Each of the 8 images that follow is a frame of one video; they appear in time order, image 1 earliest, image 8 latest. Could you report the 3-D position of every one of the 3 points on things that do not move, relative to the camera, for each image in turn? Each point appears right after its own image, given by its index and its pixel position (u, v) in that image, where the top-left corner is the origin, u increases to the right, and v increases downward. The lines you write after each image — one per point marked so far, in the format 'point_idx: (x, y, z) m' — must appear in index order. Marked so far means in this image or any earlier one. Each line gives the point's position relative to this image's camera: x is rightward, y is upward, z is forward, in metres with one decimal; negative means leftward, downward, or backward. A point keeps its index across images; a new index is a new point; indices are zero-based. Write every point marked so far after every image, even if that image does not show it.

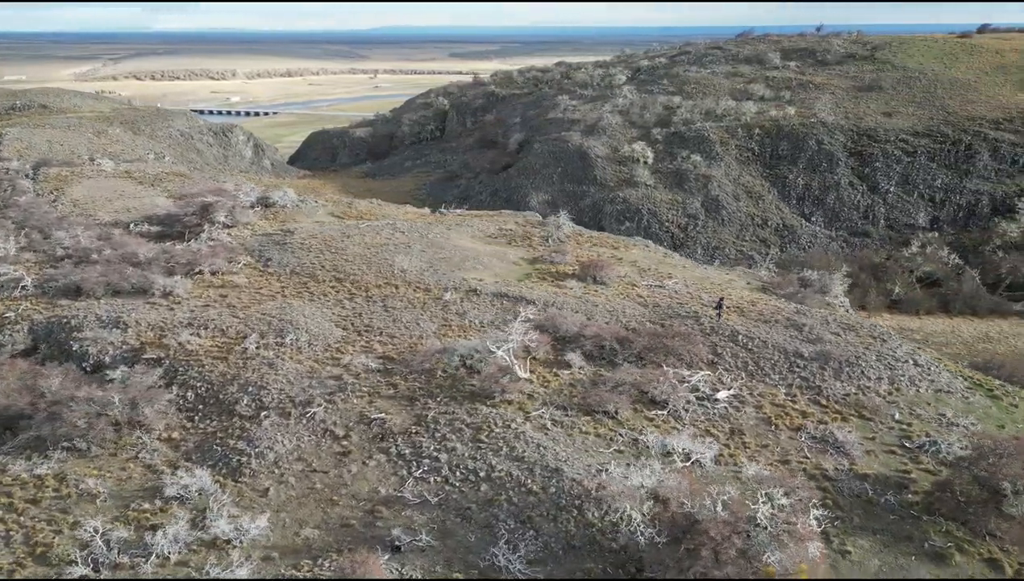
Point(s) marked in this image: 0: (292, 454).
0: (-3.4, -2.6, +11.3) m
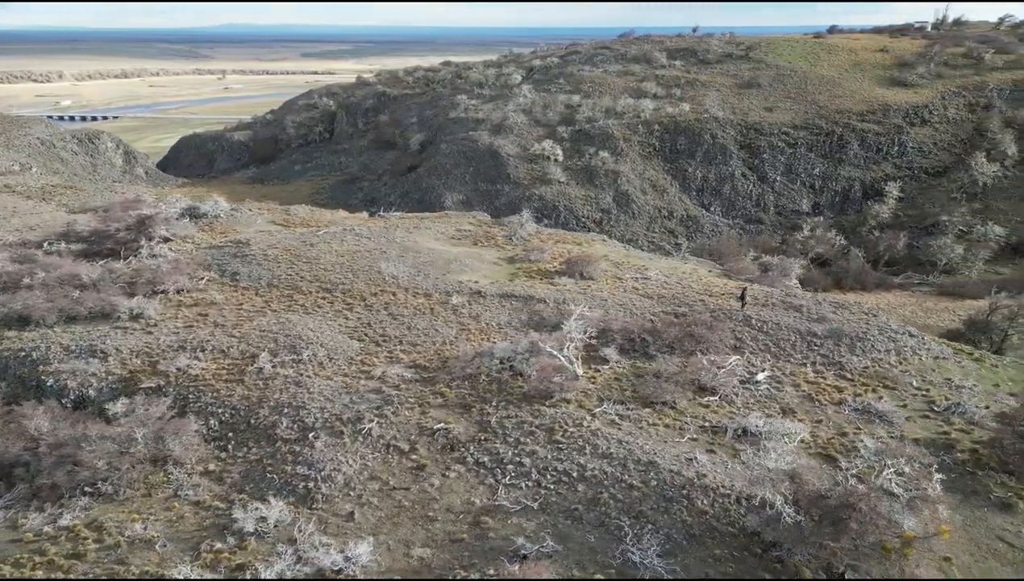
0: (-2.2, -2.7, +10.7) m
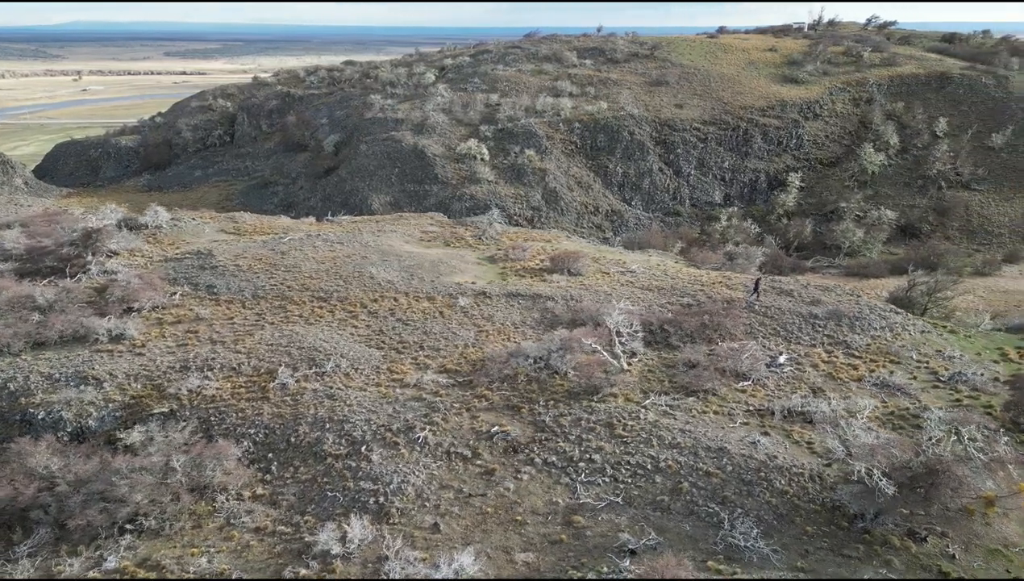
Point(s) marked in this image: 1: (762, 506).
0: (-1.1, -2.8, +10.4) m
1: (+3.3, -2.9, +9.6) m
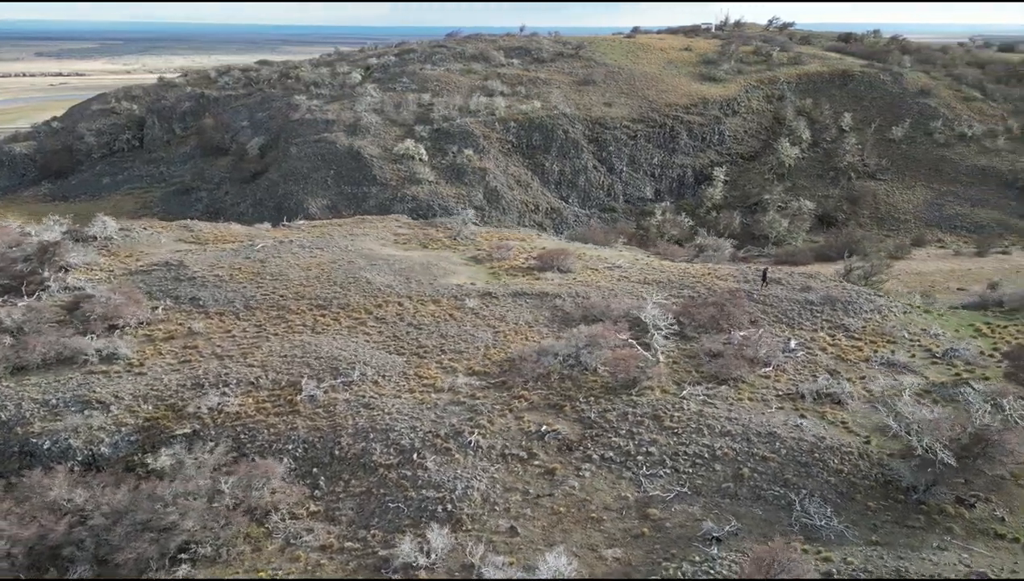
0: (-0.2, -2.8, +10.3) m
1: (+4.3, -2.7, +10.0) m
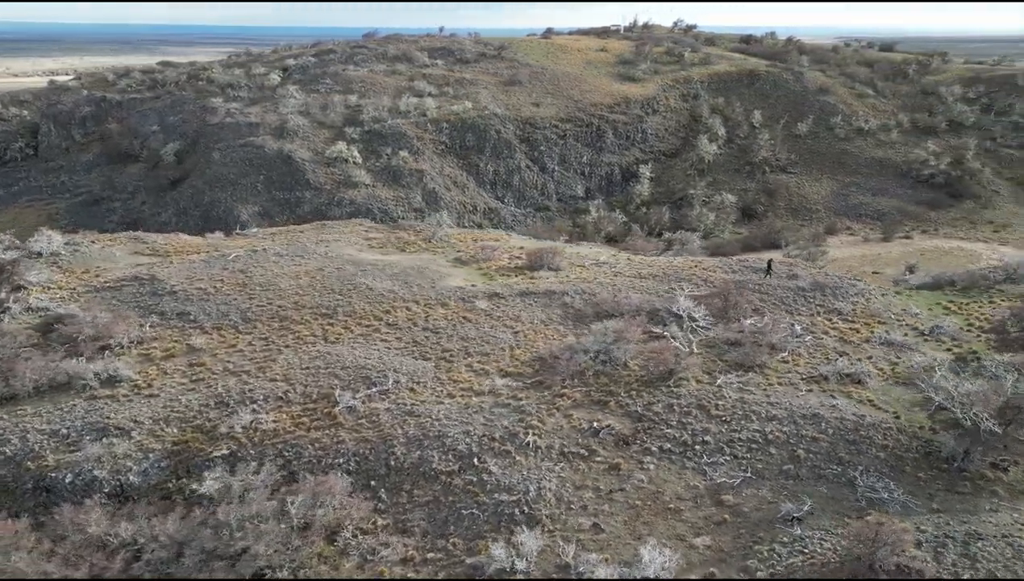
0: (+0.8, -2.8, +10.3) m
1: (+5.3, -2.5, +10.6) m
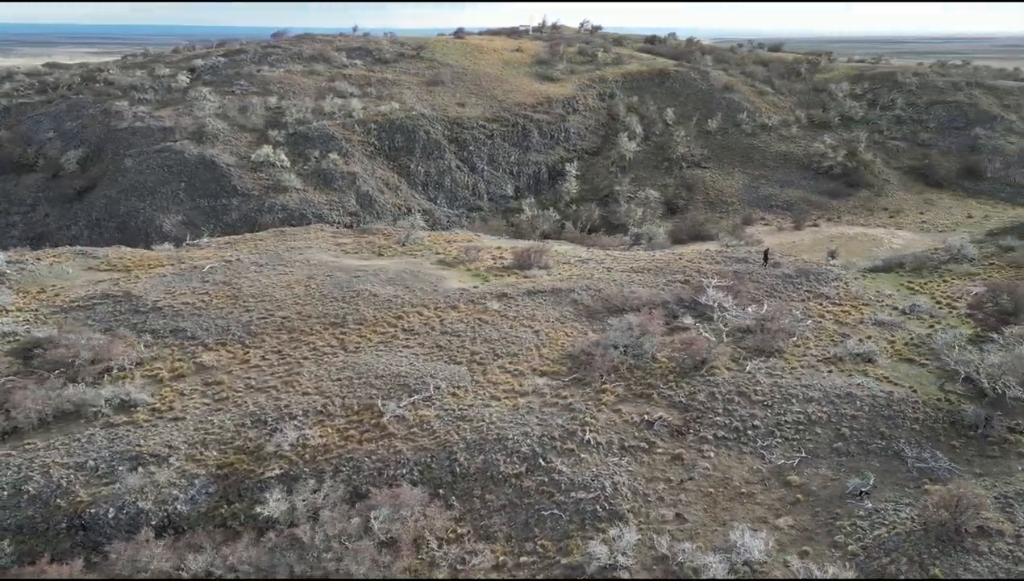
0: (+1.8, -2.7, +10.4) m
1: (+6.3, -2.2, +11.3) m
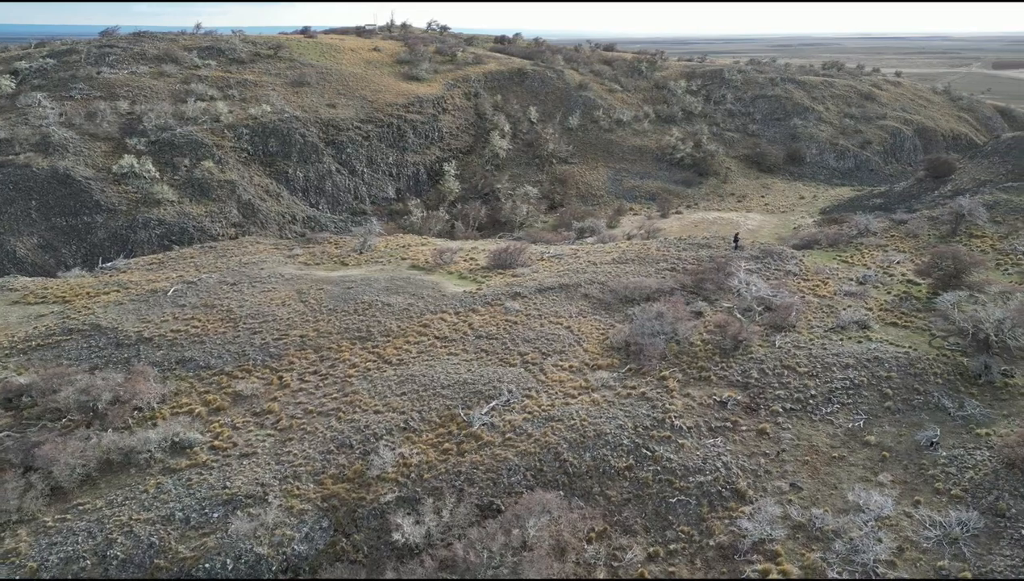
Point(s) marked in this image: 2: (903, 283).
0: (+3.5, -2.5, +10.9) m
1: (+7.5, -1.7, +12.8) m
2: (+10.0, +0.2, +18.4) m
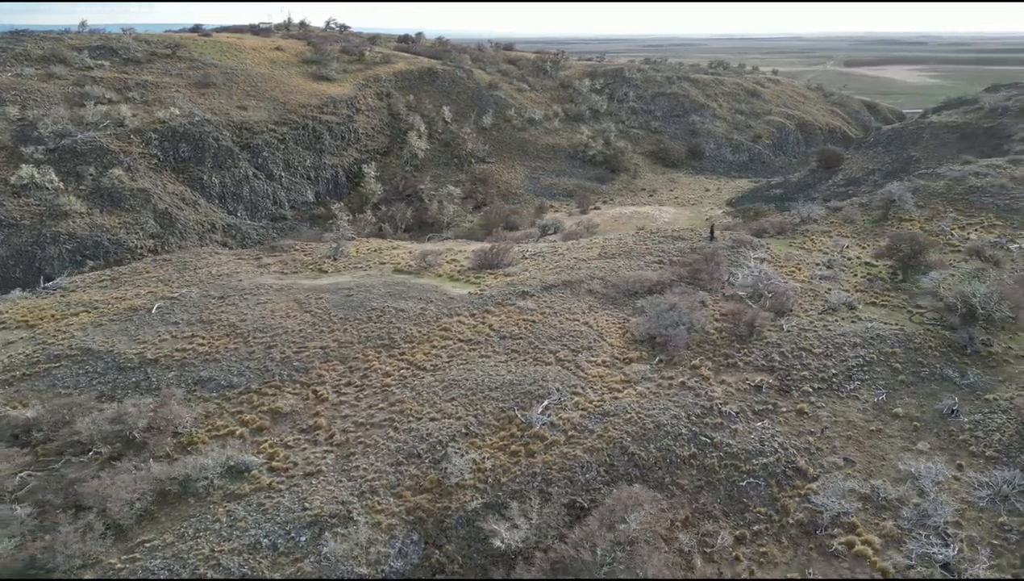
0: (+4.4, -2.3, +11.4) m
1: (+8.1, -1.3, +13.8) m
2: (+9.7, +0.7, +19.7) m
